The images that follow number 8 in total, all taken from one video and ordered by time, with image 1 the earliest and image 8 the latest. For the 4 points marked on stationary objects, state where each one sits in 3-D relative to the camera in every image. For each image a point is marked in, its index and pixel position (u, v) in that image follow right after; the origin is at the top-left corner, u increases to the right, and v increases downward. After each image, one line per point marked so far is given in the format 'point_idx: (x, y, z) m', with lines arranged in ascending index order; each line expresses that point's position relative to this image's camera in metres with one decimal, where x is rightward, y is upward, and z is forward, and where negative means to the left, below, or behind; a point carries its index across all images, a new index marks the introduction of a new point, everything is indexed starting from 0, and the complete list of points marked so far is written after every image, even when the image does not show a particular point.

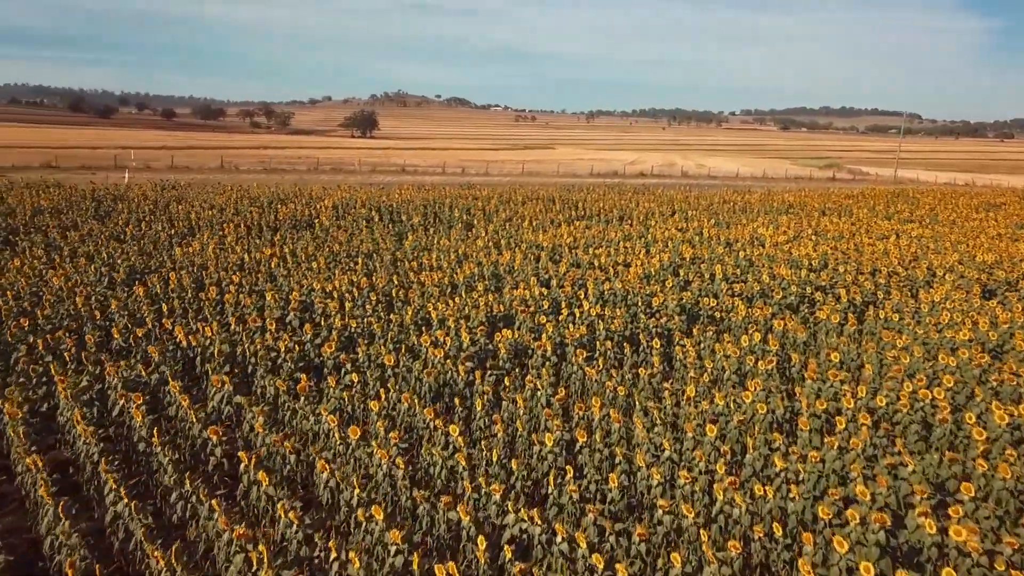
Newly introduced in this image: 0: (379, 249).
0: (-2.6, +0.8, +15.6) m
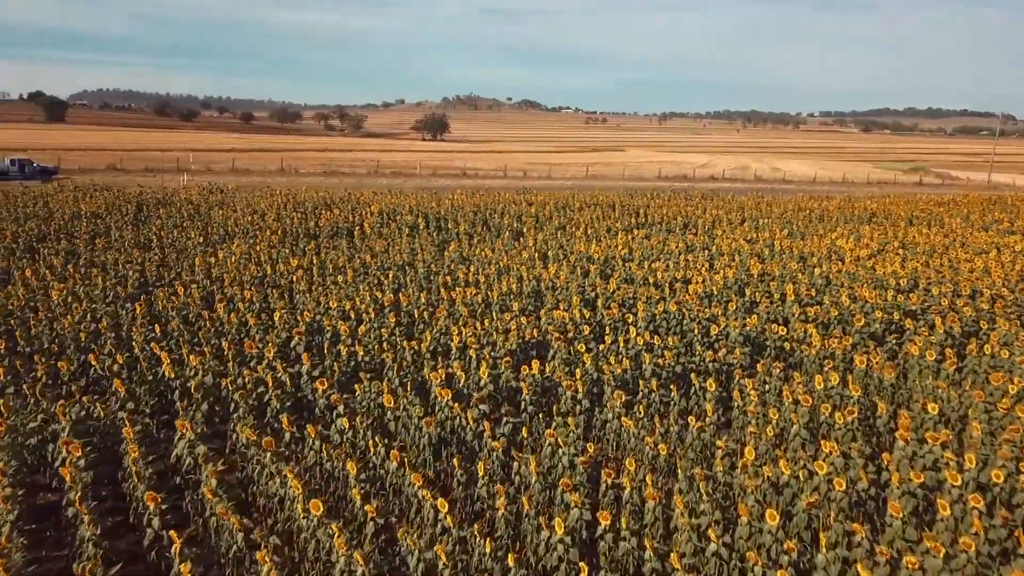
0: (-1.8, +0.5, +14.5) m
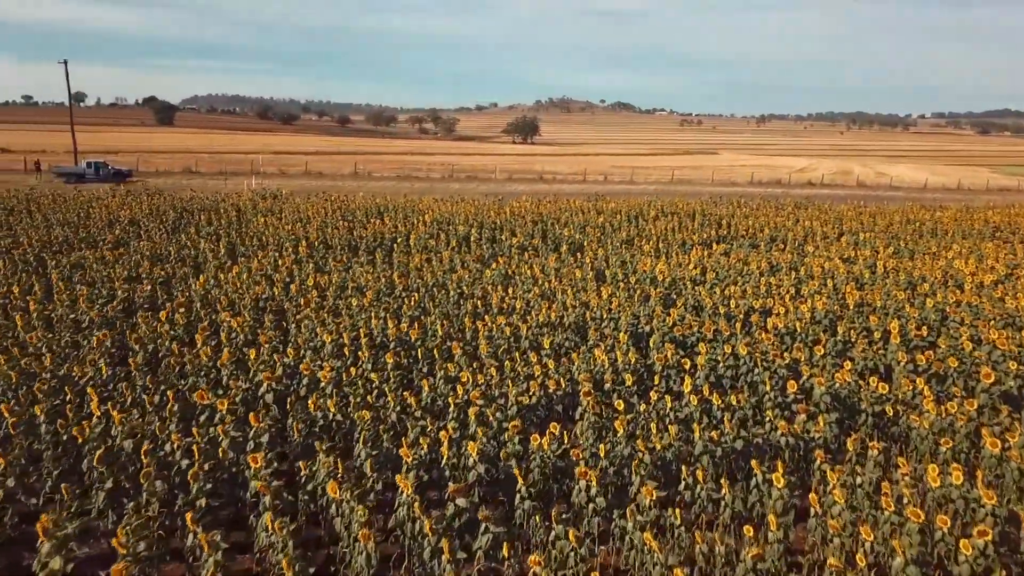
0: (-1.0, +0.2, +12.8) m
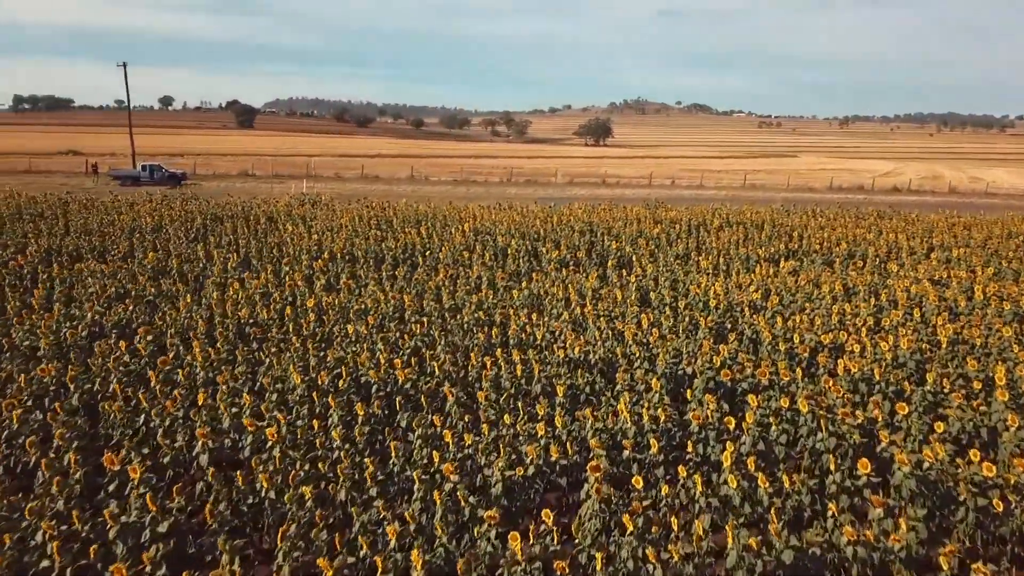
0: (-0.6, -0.2, +11.3) m
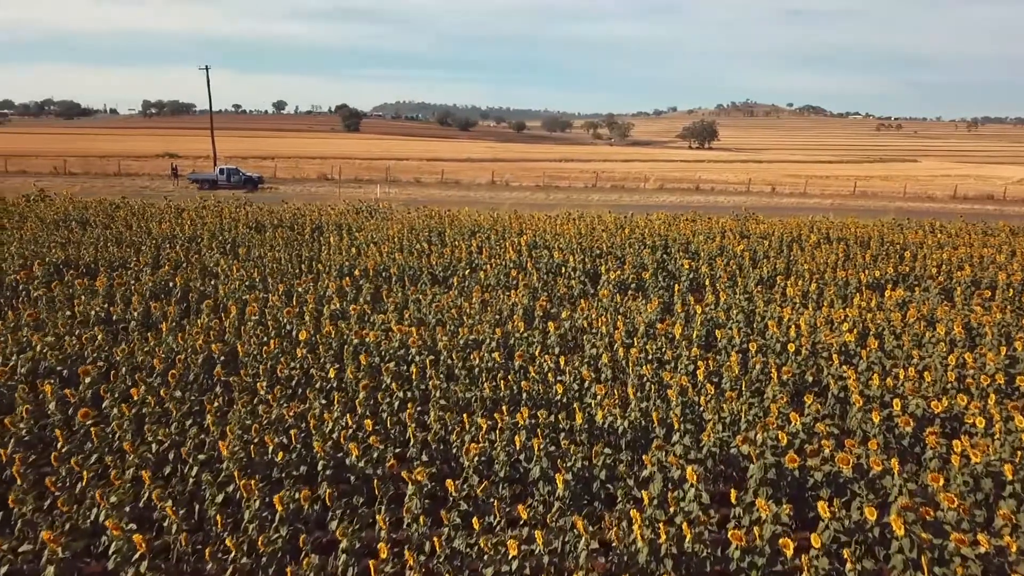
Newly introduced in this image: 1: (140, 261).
0: (-0.2, -0.6, +9.5) m
1: (-6.2, +0.5, +13.2) m
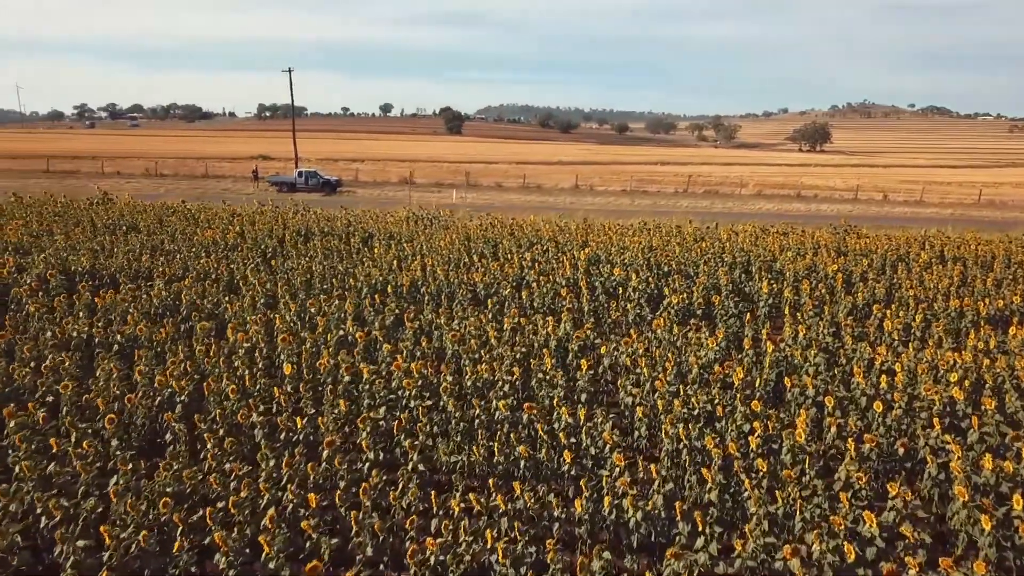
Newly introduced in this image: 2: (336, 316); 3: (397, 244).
0: (0.0, -0.9, +8.1) m
1: (-5.4, +0.3, +12.5) m
2: (-2.2, -0.4, +10.2) m
3: (-2.3, +0.9, +15.9) m
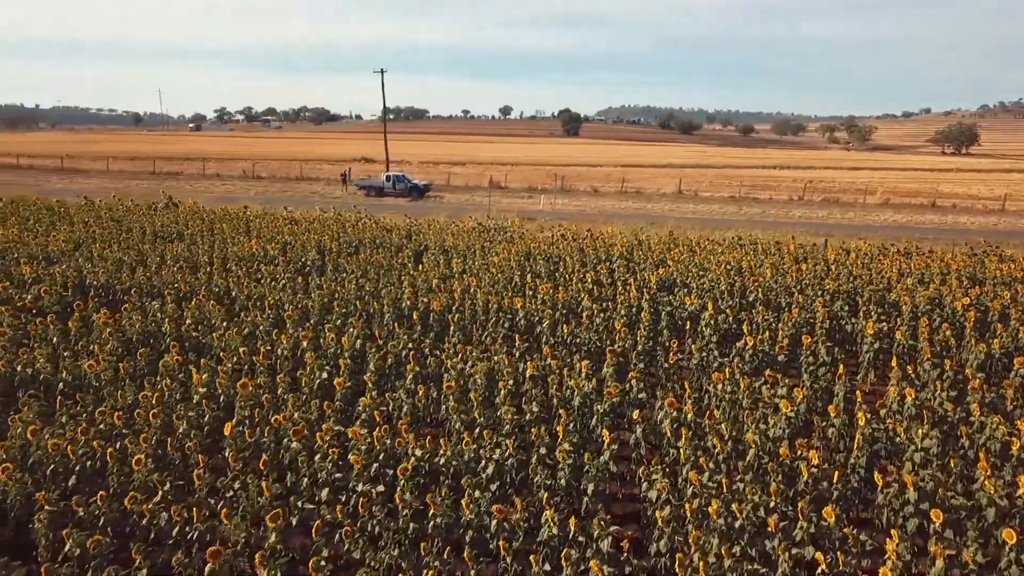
0: (-0.1, -1.3, +6.3) m
1: (-4.8, 0.0, +11.4) m
2: (-1.9, -0.7, +8.7) m
3: (-1.1, +0.5, +14.4) m
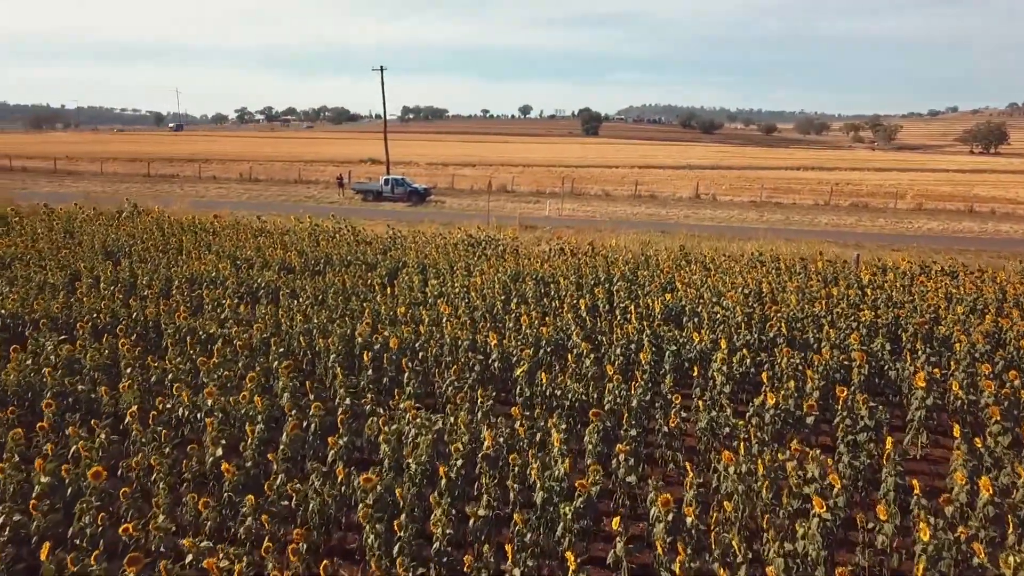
0: (-0.5, -1.7, +4.5) m
1: (-5.0, -0.4, +9.7) m
2: (-2.3, -1.1, +6.9) m
3: (-1.3, +0.1, +12.6) m
